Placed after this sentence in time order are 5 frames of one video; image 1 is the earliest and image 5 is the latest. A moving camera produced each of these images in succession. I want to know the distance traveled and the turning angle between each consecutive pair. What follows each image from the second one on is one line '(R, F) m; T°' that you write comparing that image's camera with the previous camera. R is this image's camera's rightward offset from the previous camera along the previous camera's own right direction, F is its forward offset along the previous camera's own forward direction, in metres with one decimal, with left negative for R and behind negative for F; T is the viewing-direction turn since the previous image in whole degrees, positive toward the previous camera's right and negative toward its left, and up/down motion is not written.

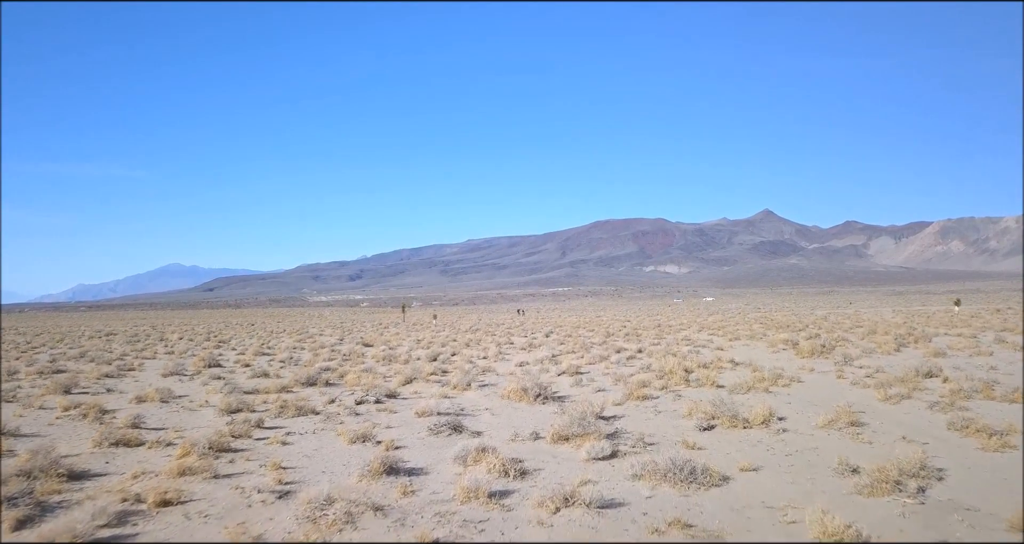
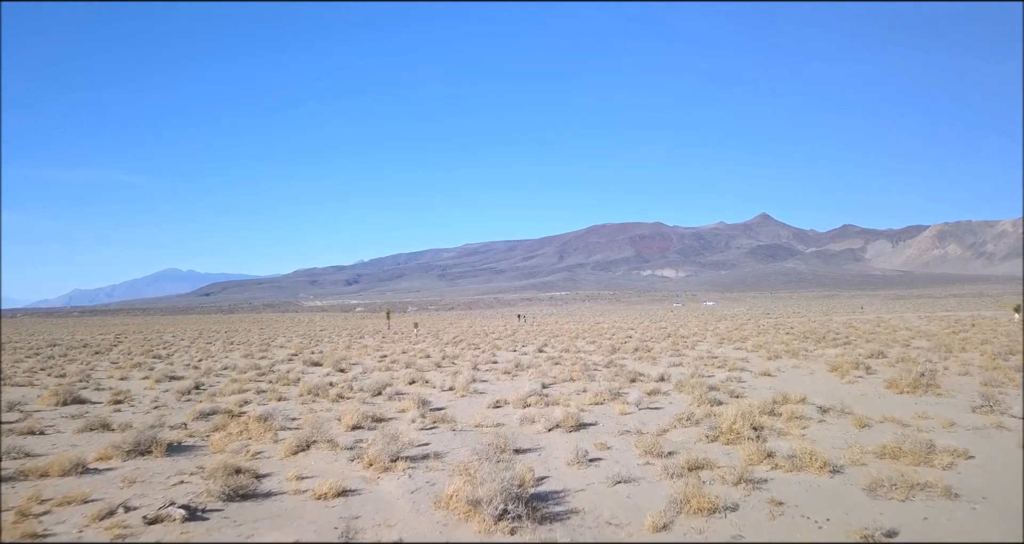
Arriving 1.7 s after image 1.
(+0.2, +1.9) m; 0°
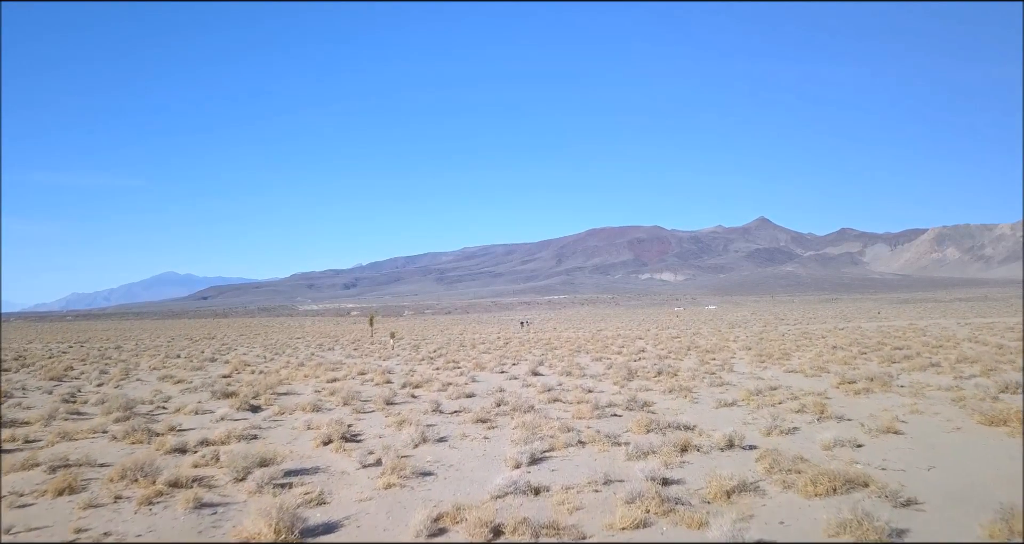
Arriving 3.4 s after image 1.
(+0.2, +2.1) m; 0°
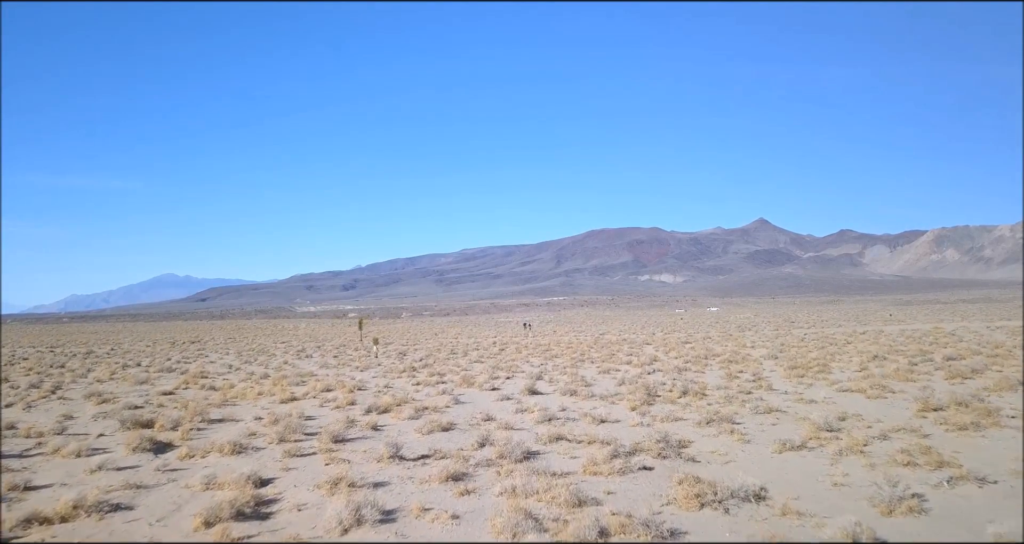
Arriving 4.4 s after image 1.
(+0.1, +1.3) m; 0°
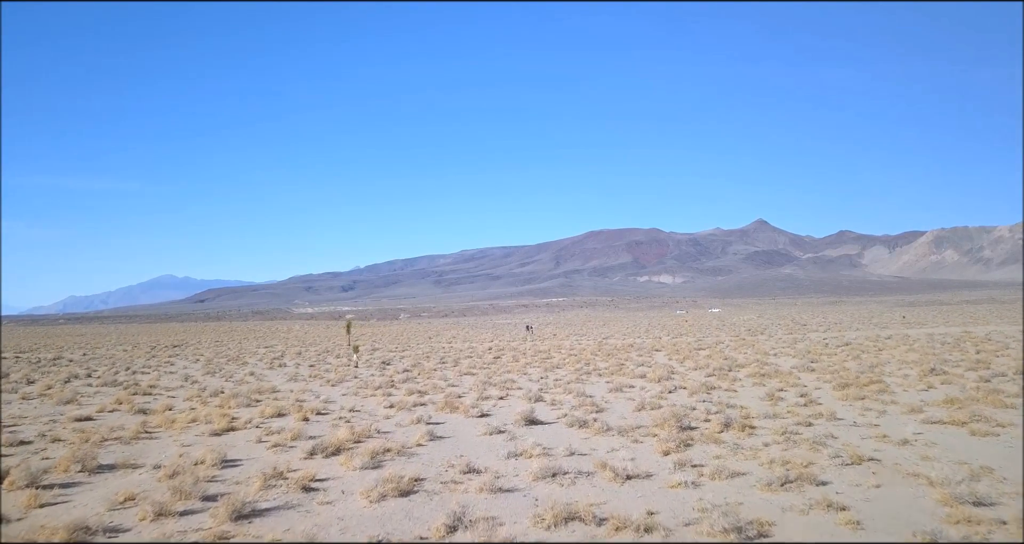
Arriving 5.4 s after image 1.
(+0.1, +1.3) m; 0°
